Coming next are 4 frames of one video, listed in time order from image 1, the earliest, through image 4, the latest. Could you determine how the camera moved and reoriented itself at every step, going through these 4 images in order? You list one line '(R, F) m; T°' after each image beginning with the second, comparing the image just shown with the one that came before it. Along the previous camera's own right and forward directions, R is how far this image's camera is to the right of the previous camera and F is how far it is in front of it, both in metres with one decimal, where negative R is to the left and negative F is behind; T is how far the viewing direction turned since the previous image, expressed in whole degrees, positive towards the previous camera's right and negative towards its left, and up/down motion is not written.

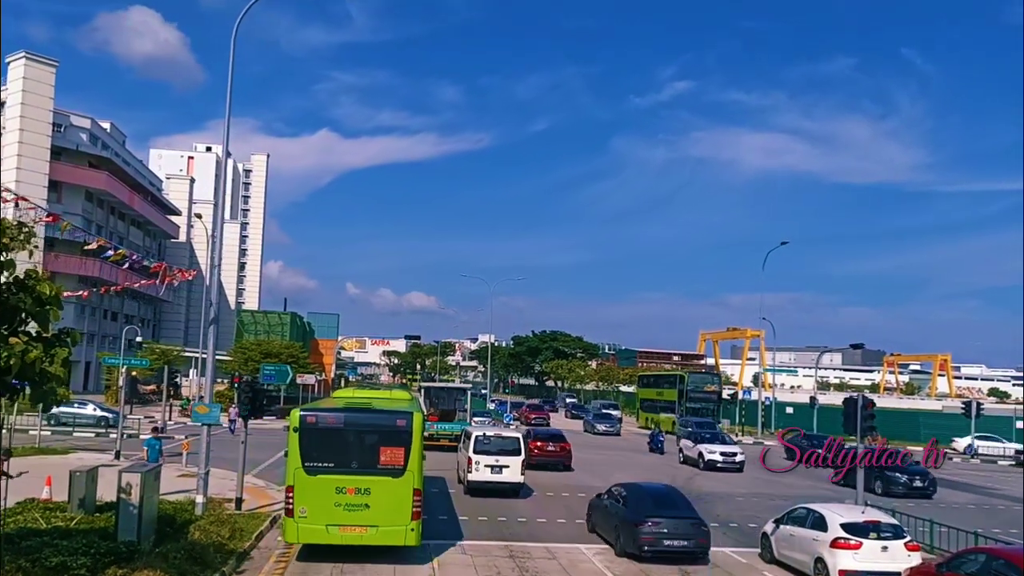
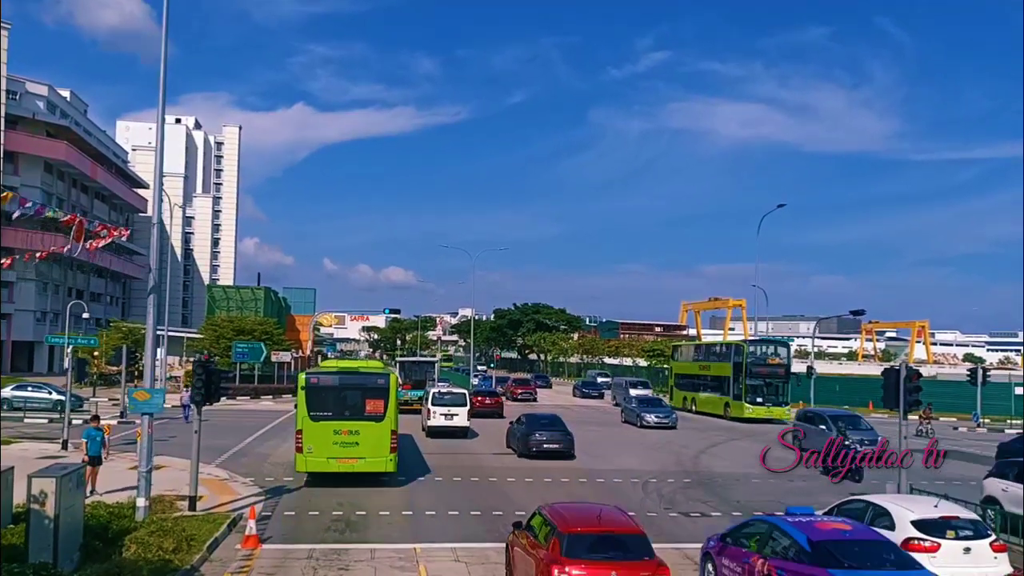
(-0.2, +1.3) m; +1°
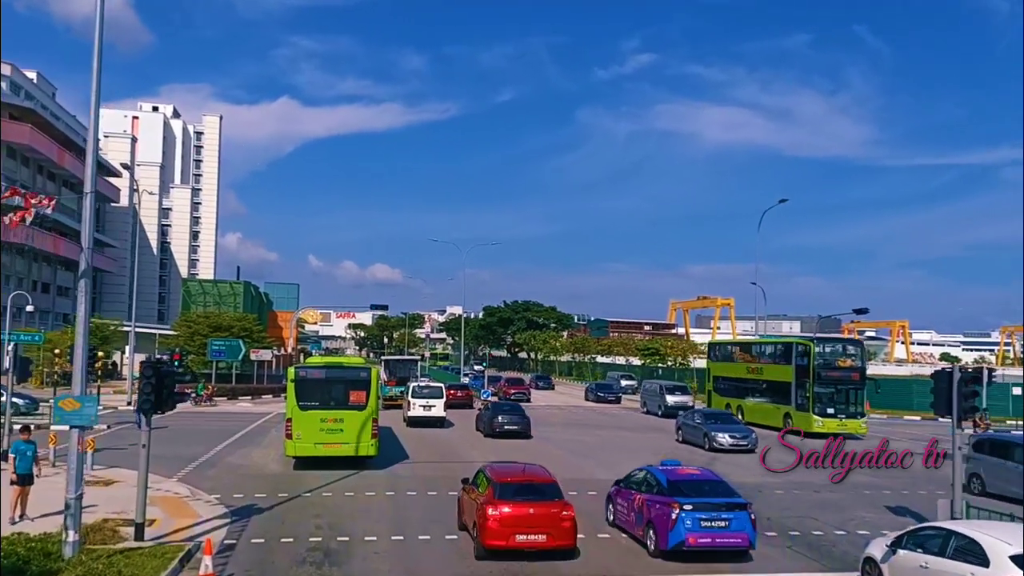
(-0.2, +1.2) m; +1°
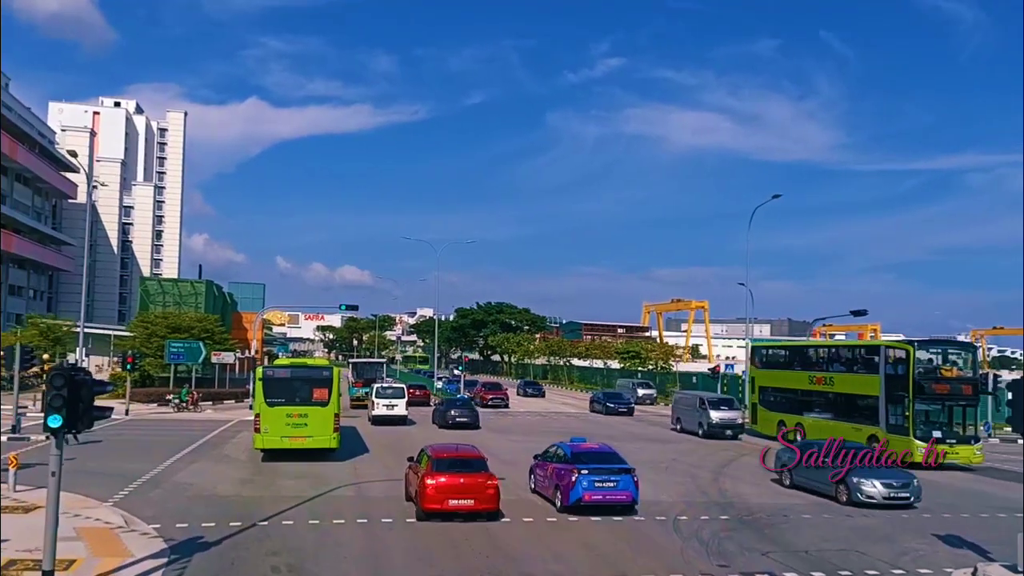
(-0.2, +1.2) m; +2°
